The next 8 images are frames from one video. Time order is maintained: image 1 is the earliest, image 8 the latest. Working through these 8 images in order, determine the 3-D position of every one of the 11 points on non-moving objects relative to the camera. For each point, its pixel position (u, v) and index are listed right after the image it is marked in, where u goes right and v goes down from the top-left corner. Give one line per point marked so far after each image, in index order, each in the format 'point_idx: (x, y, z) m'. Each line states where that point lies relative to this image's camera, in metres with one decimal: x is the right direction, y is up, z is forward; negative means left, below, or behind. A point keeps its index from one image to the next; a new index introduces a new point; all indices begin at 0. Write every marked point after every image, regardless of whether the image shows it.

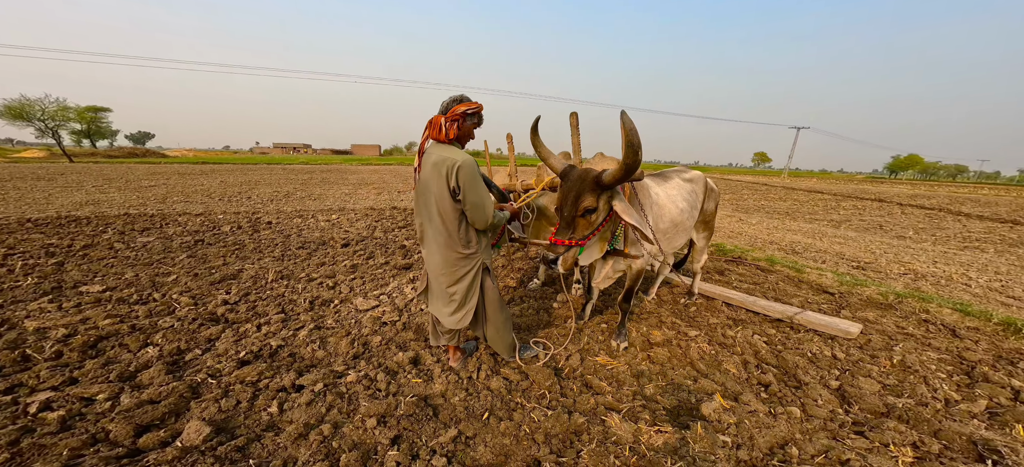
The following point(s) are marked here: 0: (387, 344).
0: (-1.2, -1.0, +3.2) m
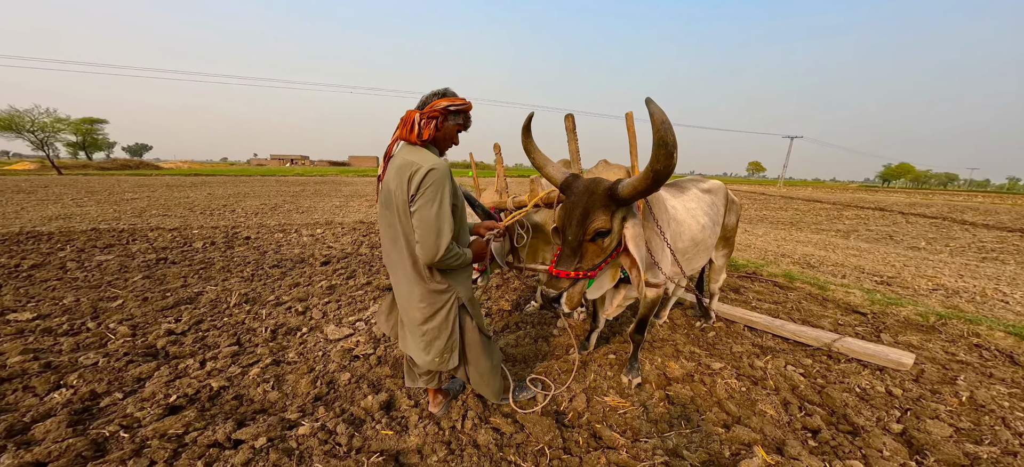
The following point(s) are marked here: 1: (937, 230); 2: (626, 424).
0: (-1.3, -1.2, +2.7) m
1: (+14.5, +0.2, +11.4) m
2: (+0.8, -1.3, +2.3) m
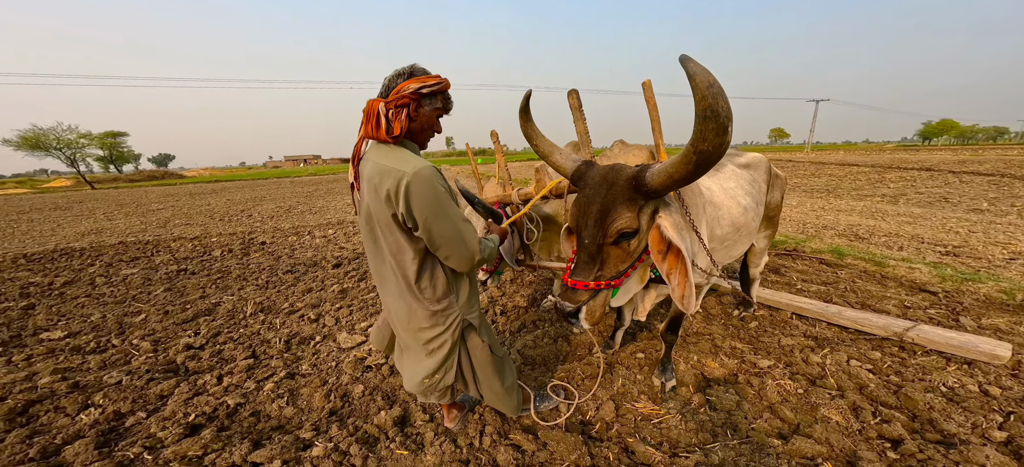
0: (-1.1, -1.2, +2.5) m
1: (+15.0, +1.4, +10.3) m
2: (+1.0, -1.3, +2.1) m
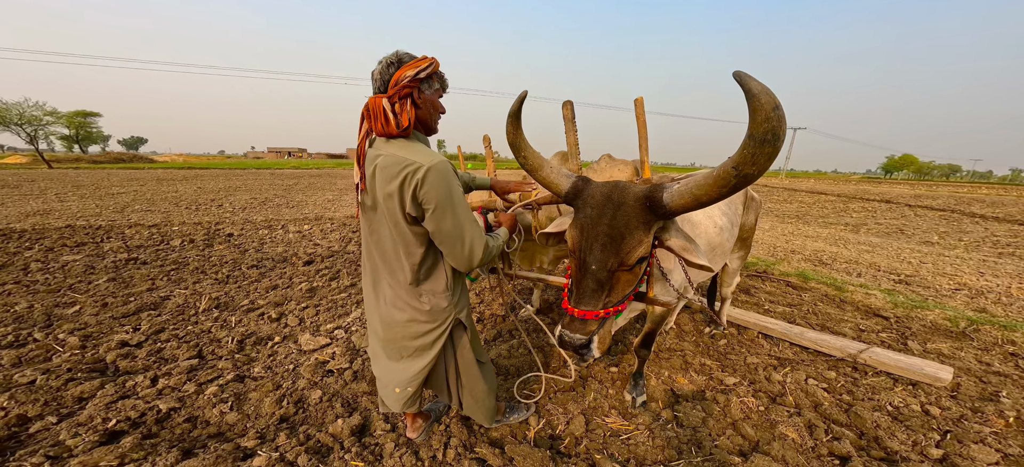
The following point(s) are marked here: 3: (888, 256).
0: (-1.3, -1.2, +2.4) m
1: (+14.4, +0.4, +11.0) m
2: (+0.7, -1.4, +2.1) m
3: (+7.1, -0.4, +6.3) m
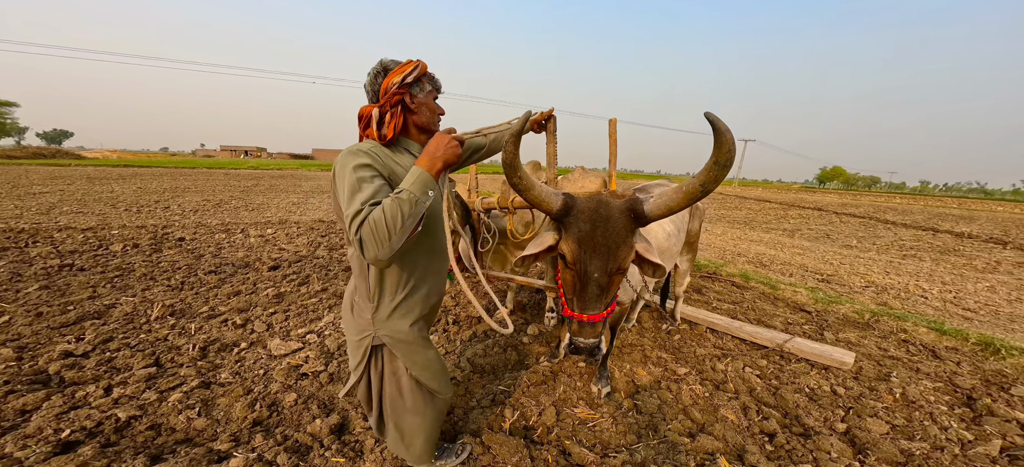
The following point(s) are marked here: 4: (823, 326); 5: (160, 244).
0: (-1.5, -1.3, +2.5) m
1: (+13.3, +0.2, +12.6) m
2: (+0.6, -1.4, +2.3) m
3: (+6.5, -0.5, +7.2) m
4: (+3.5, -1.0, +3.7) m
5: (-6.3, -0.2, +5.9) m
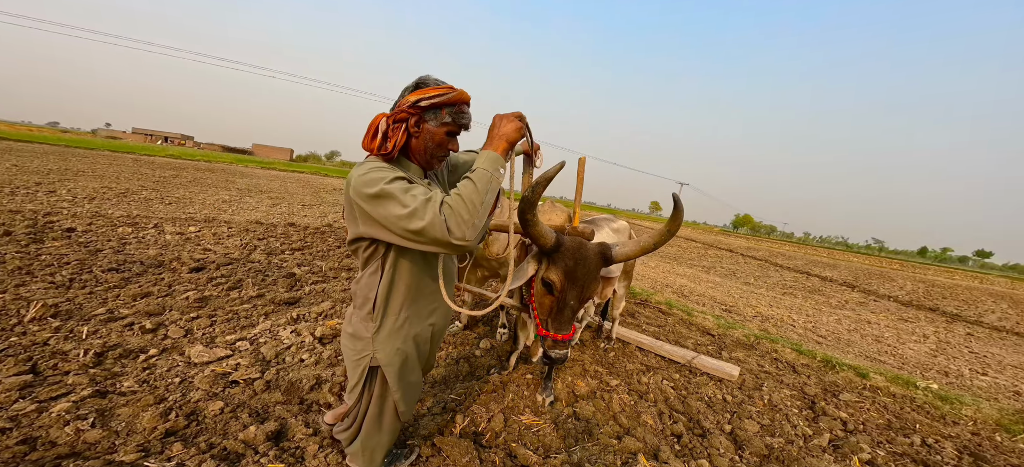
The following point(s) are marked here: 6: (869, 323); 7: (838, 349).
0: (-1.9, -1.3, +2.4) m
1: (+11.2, -1.6, +14.8) m
2: (+0.2, -1.6, +2.6) m
3: (+5.4, -1.5, +8.4) m
4: (+2.9, -1.5, +4.5) m
5: (-7.0, 0.0, +5.2) m
6: (+7.5, -1.9, +7.0) m
7: (+4.7, -1.7, +4.8) m
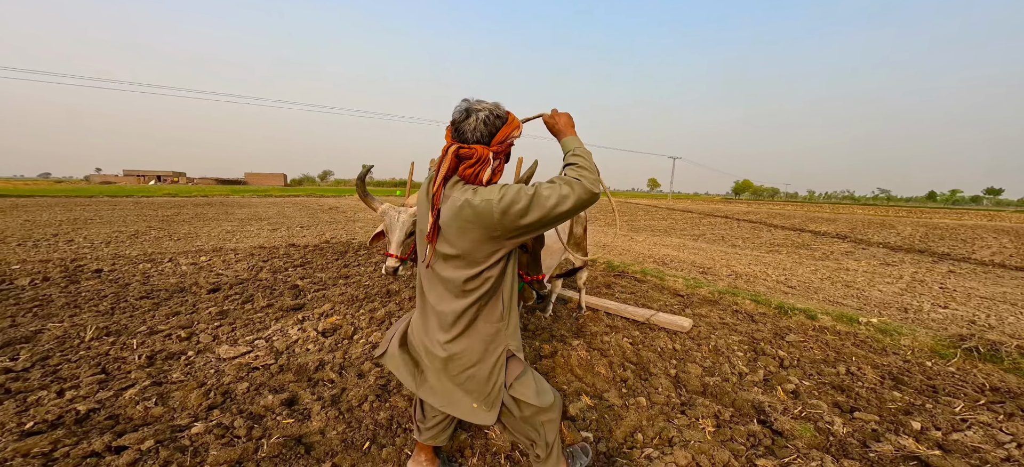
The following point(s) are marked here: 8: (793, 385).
0: (-2.2, -1.4, +3.0) m
1: (+11.1, +0.1, +15.1) m
2: (-0.1, -1.5, +3.1) m
3: (+5.1, -0.6, +8.8) m
4: (+2.6, -1.0, +4.9) m
5: (-7.4, -0.7, +5.7) m
6: (+7.3, -0.8, +7.4) m
7: (+4.5, -1.0, +5.2) m
8: (+2.5, -1.4, +3.0) m
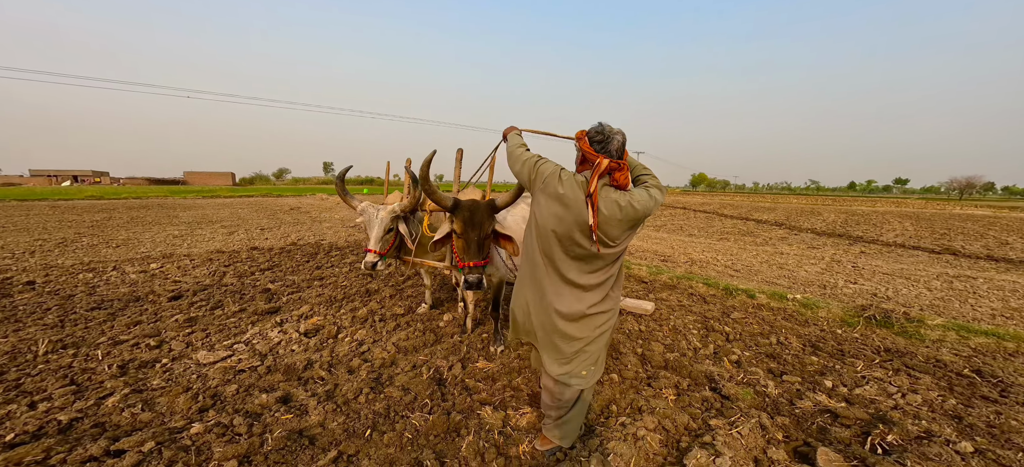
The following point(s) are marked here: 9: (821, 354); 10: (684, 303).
0: (-2.3, -1.4, +3.0) m
1: (+9.6, +0.6, +16.4) m
2: (-0.2, -1.4, +3.3) m
3: (+4.4, -0.4, +9.5) m
4: (+2.2, -0.9, +5.4) m
5: (-7.8, -0.9, +5.2) m
6: (+6.7, -0.5, +8.3) m
7: (+4.1, -0.8, +5.9) m
8: (+2.4, -1.3, +3.5) m
9: (+3.3, -1.3, +3.5) m
10: (+2.5, -1.0, +4.9) m
